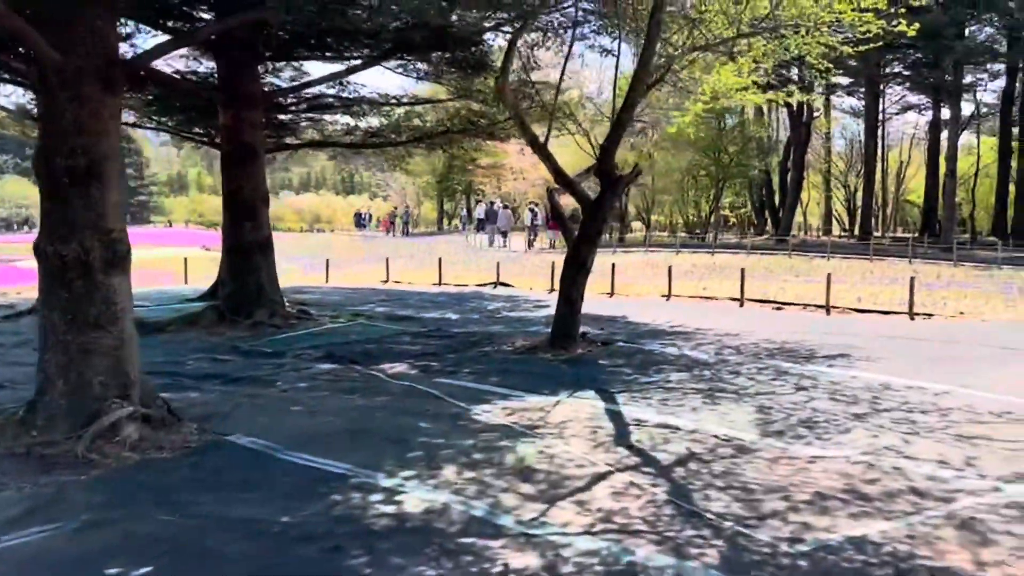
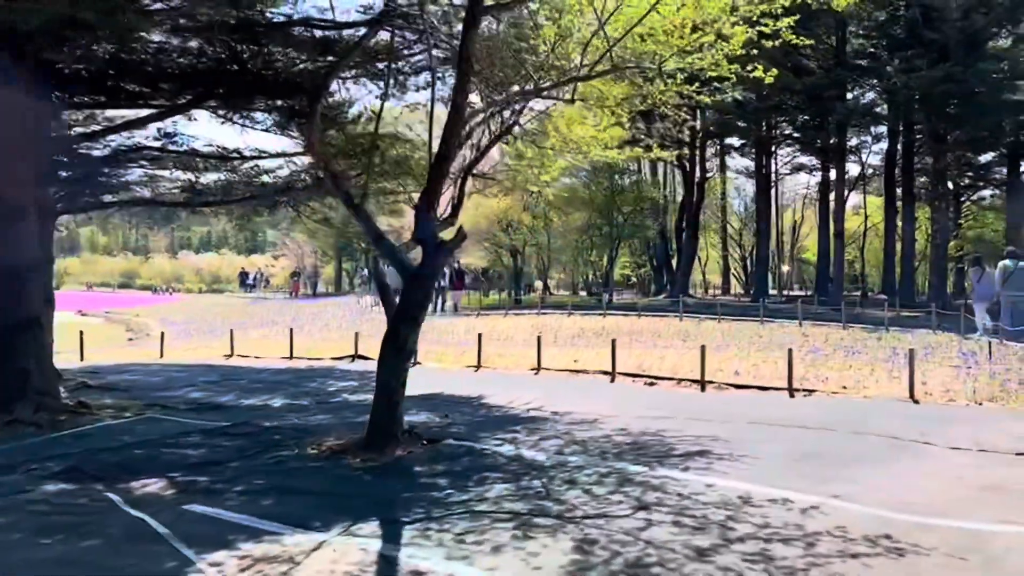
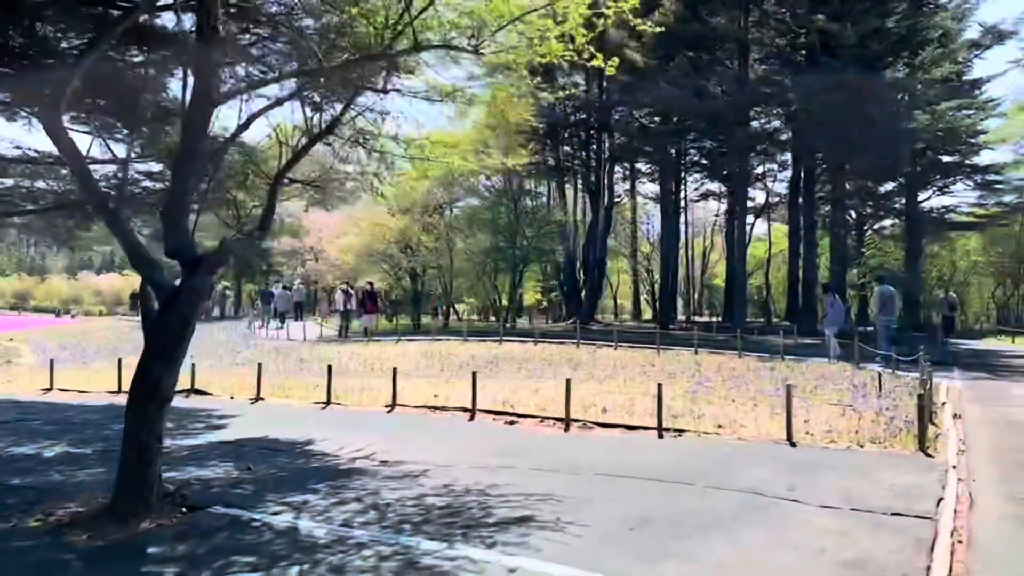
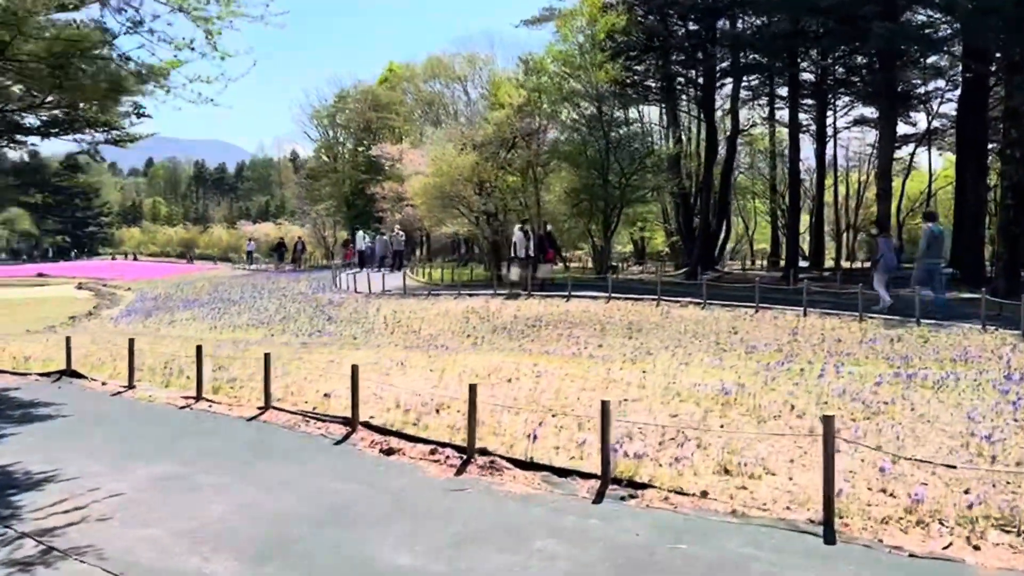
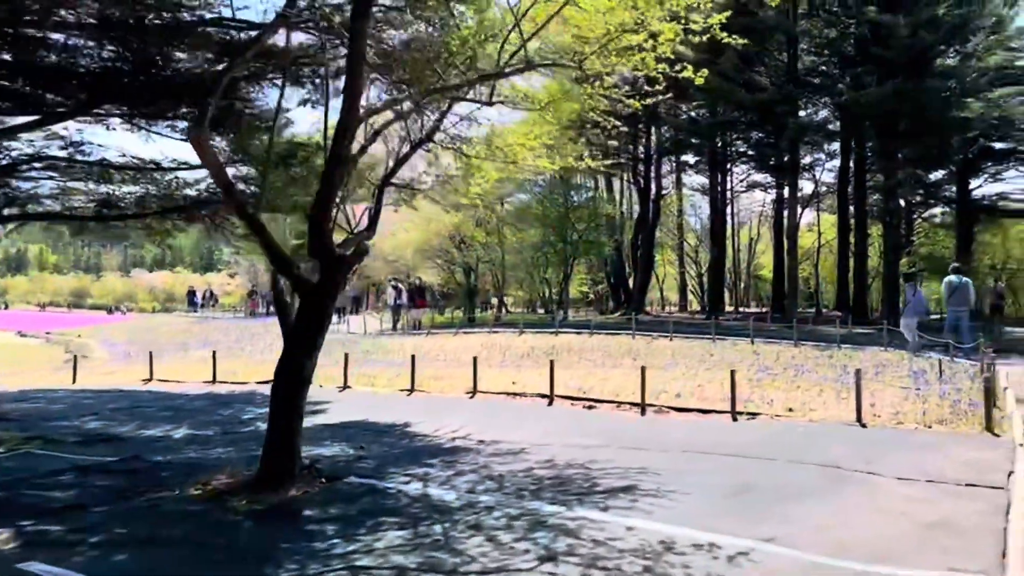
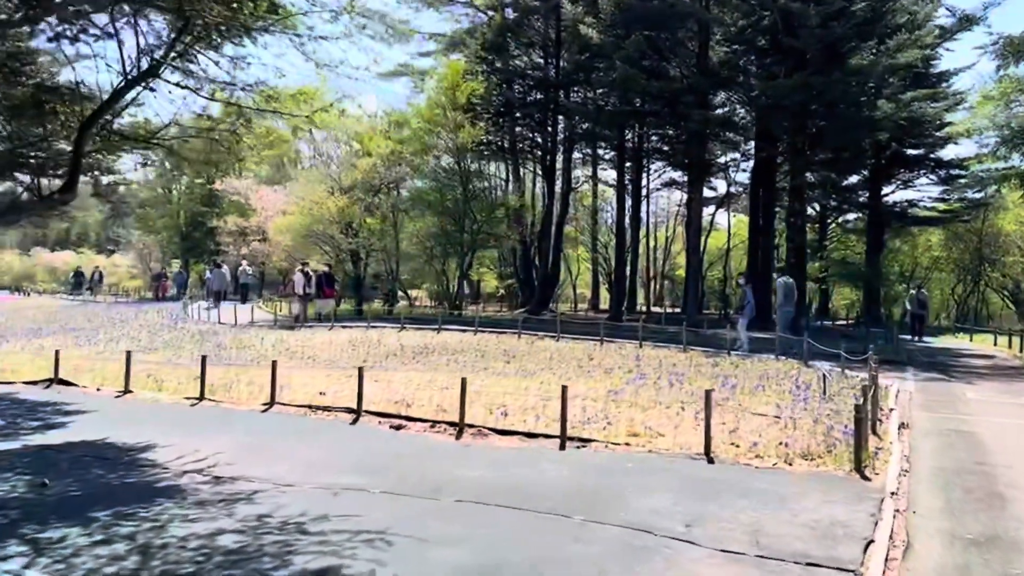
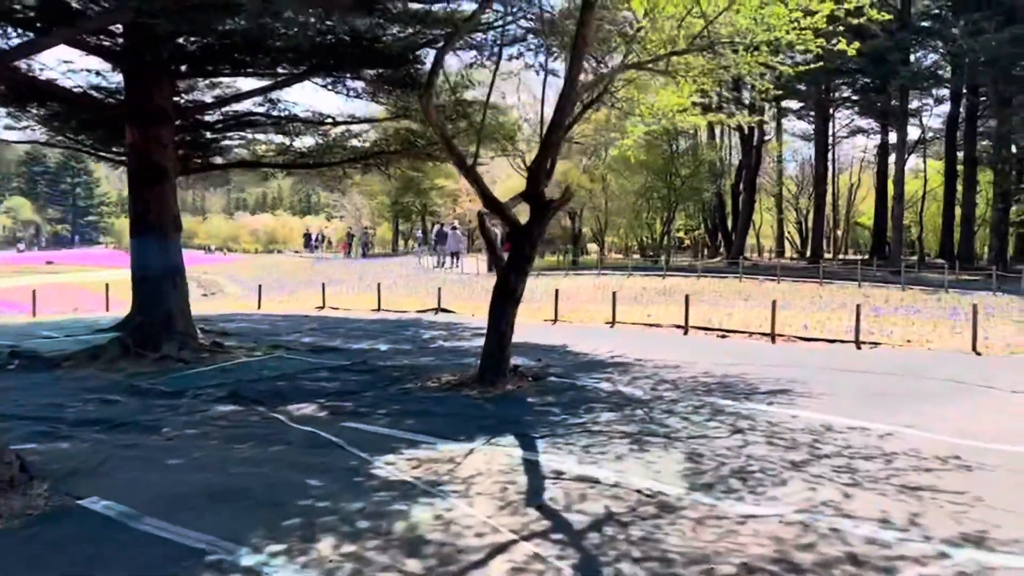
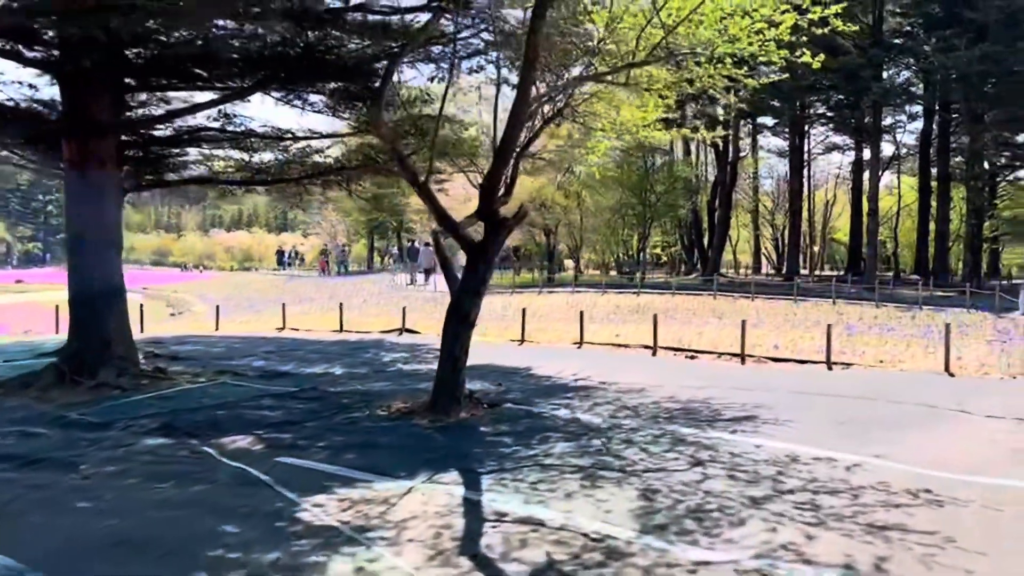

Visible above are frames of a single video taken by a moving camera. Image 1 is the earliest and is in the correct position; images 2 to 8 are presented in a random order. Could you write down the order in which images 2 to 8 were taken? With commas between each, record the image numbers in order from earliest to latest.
7, 8, 2, 5, 3, 6, 4
